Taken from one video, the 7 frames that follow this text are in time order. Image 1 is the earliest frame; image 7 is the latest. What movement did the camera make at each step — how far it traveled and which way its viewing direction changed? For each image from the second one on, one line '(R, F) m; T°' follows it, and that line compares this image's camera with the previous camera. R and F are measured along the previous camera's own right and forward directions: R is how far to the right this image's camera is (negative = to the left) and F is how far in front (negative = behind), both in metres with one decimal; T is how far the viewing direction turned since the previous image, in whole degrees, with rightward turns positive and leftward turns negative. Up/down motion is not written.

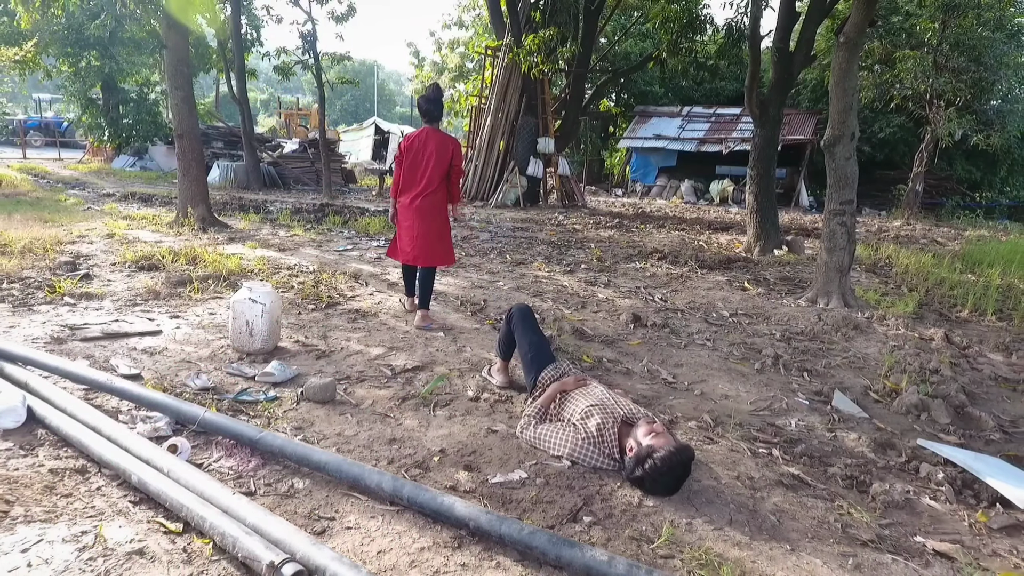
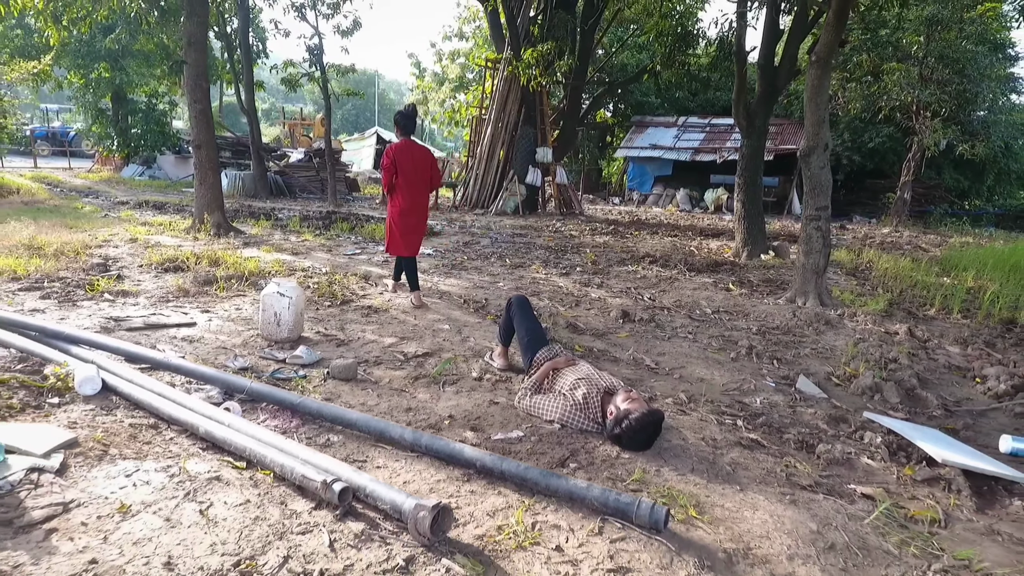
(0.0, -0.3) m; 0°
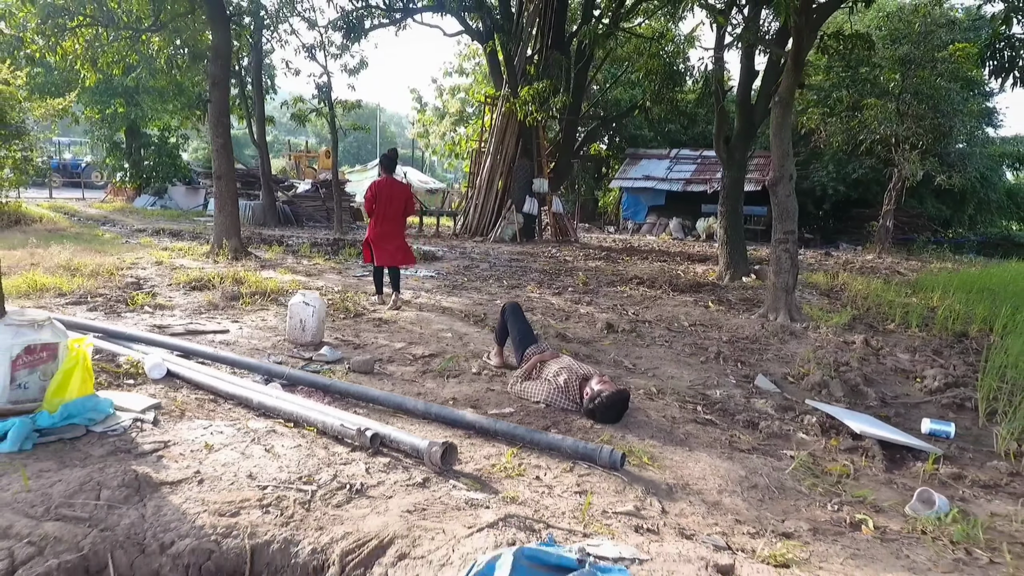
(0.0, -0.4) m; 0°
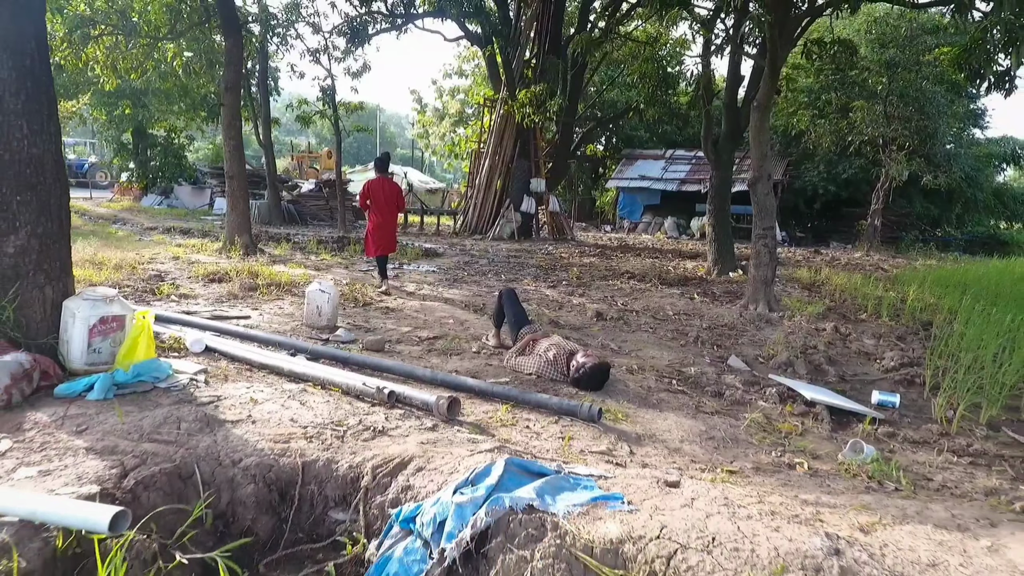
(0.0, -0.4) m; 0°
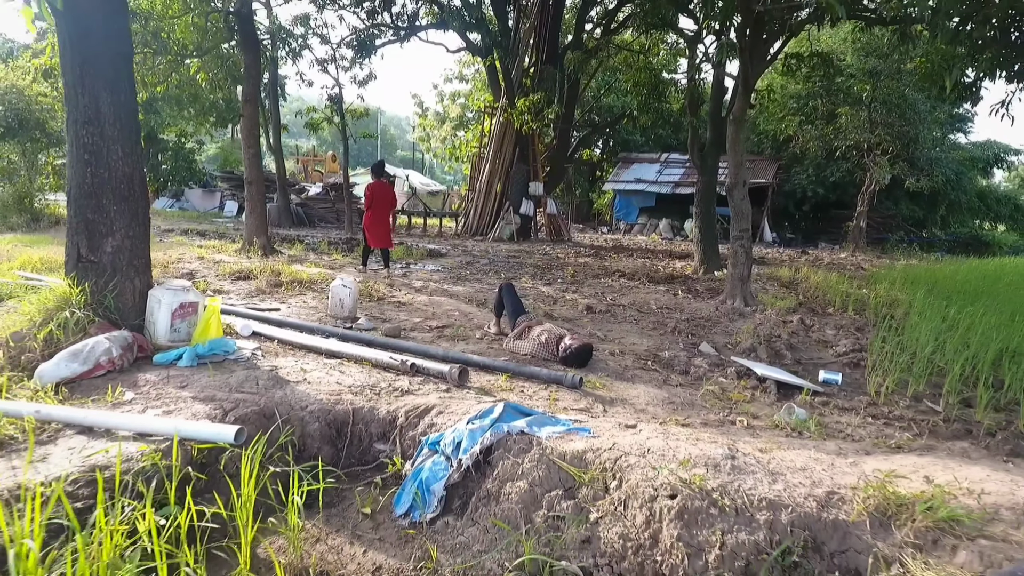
(0.0, -0.5) m; 0°
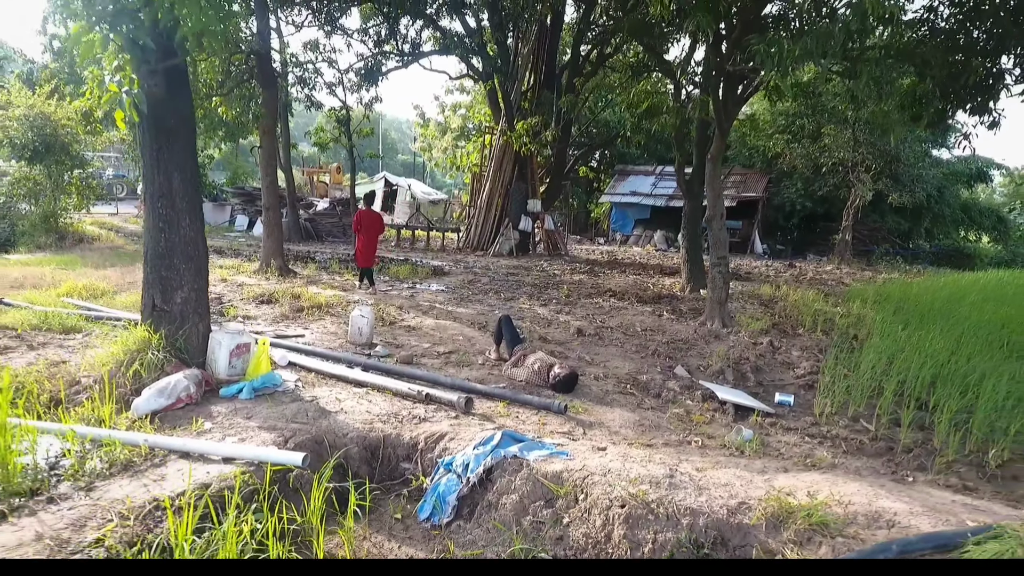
(0.0, -0.6) m; 0°
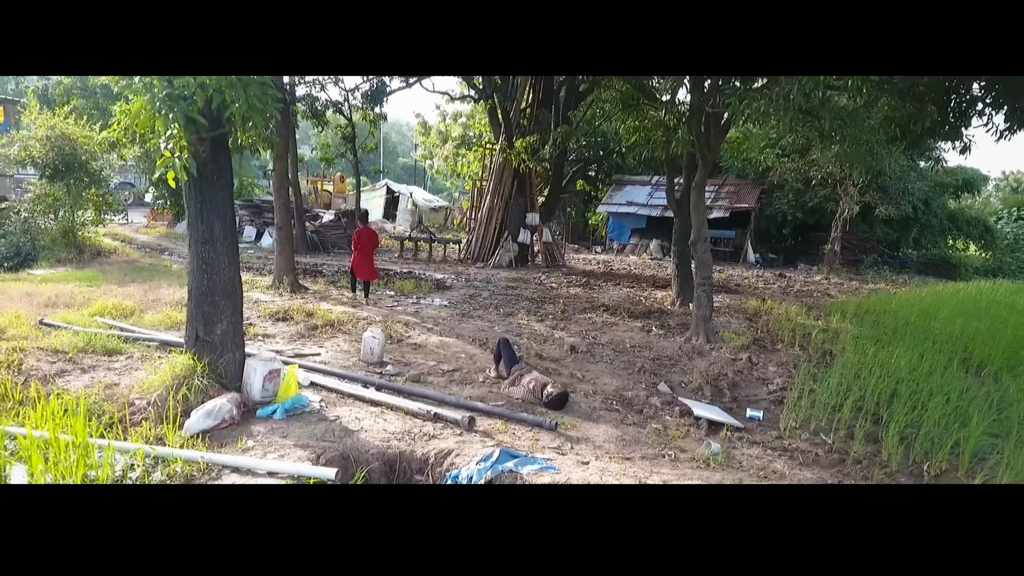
(0.0, -0.5) m; 0°
